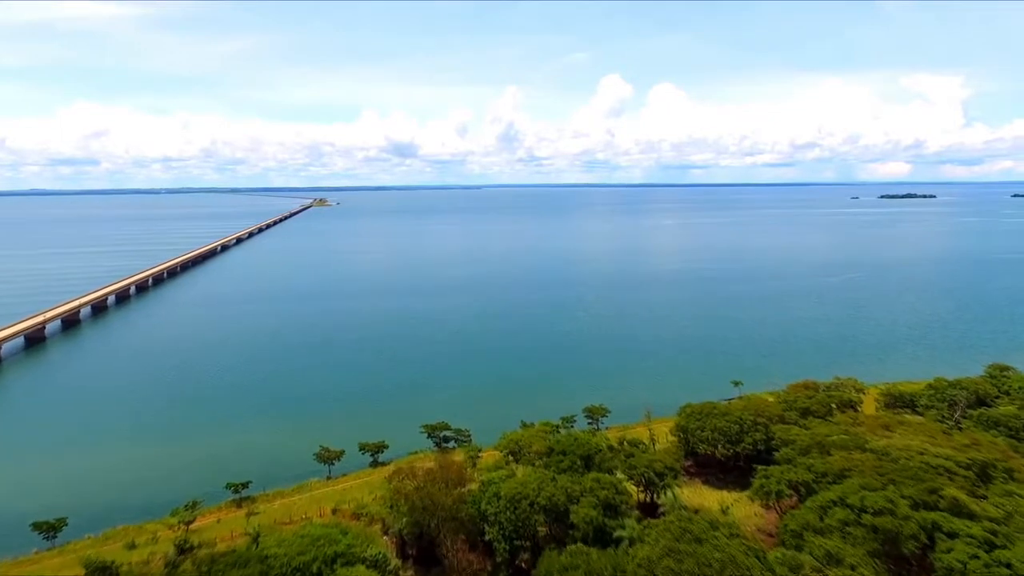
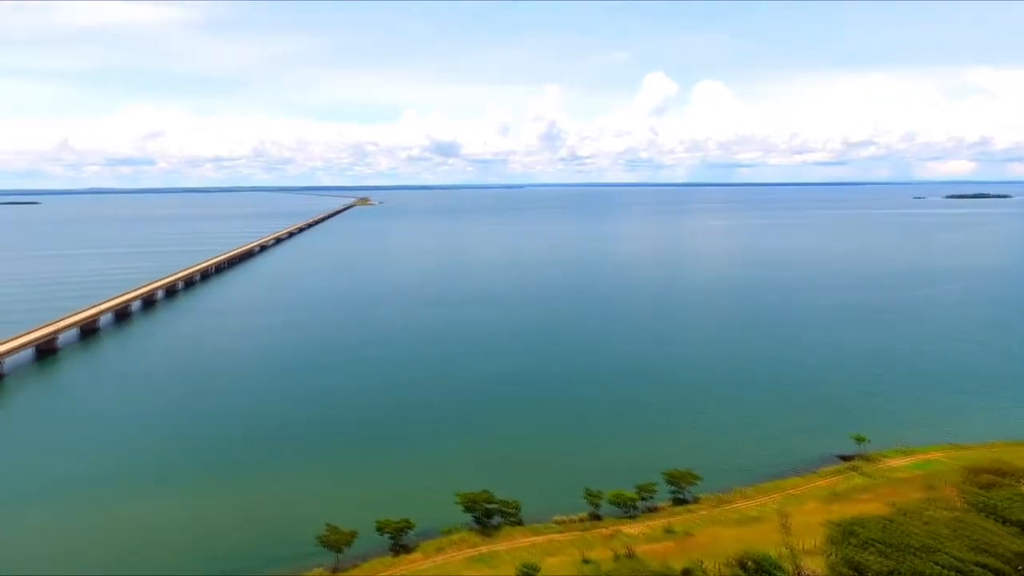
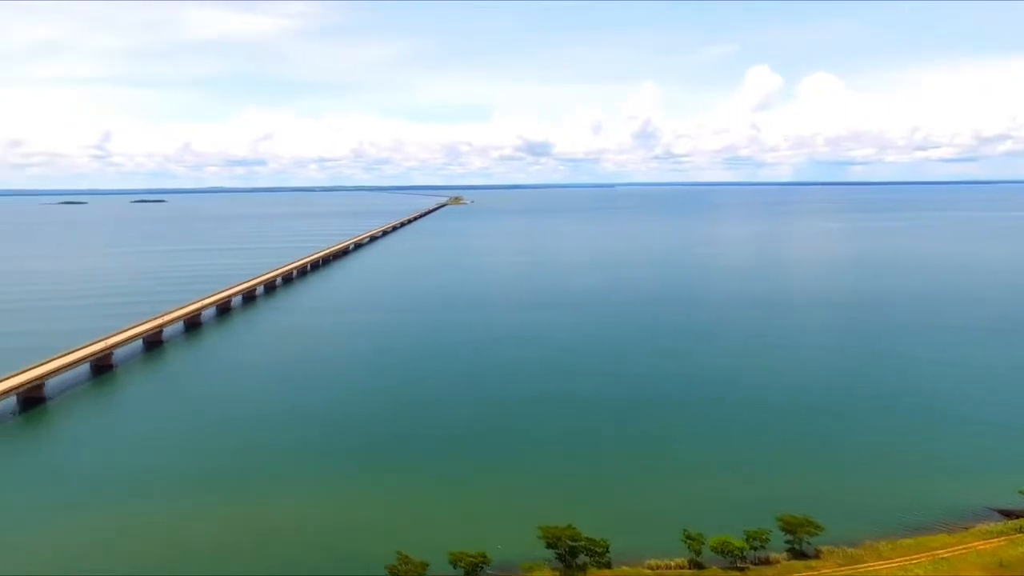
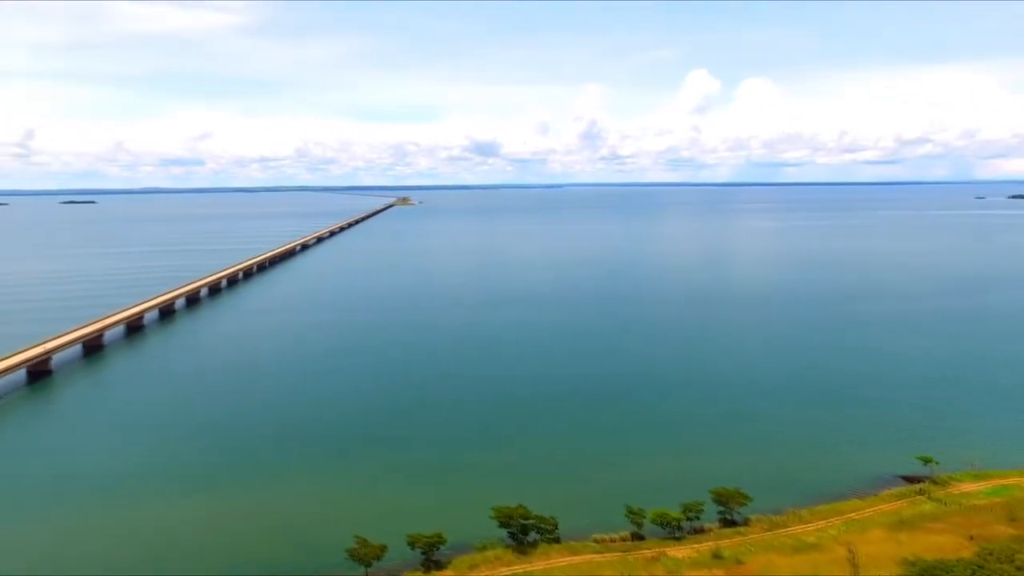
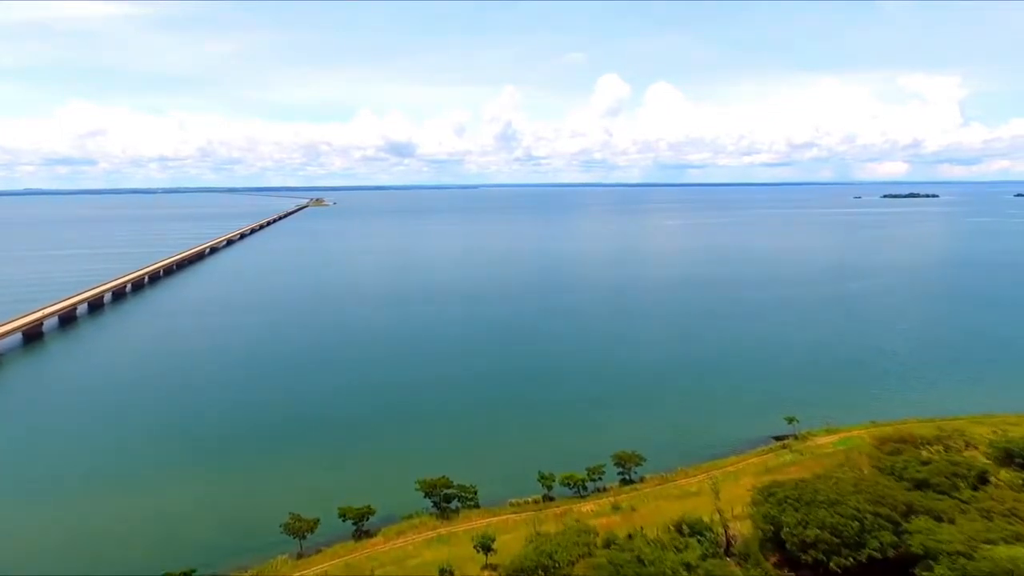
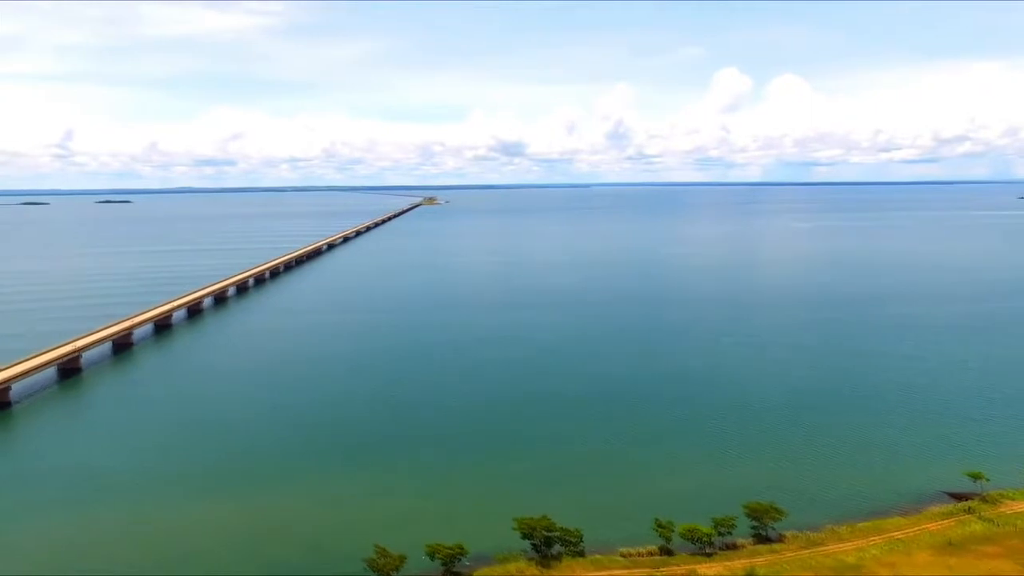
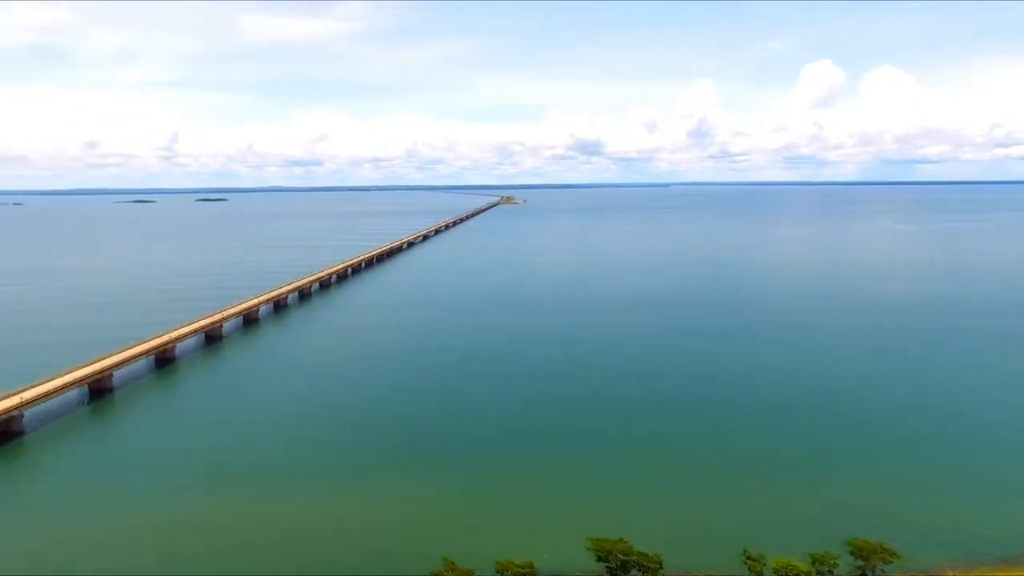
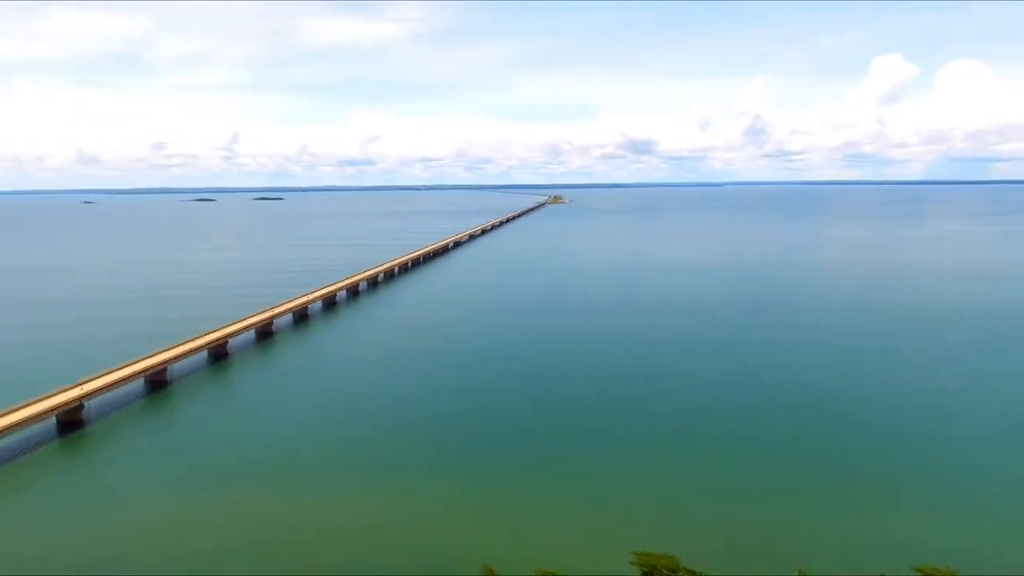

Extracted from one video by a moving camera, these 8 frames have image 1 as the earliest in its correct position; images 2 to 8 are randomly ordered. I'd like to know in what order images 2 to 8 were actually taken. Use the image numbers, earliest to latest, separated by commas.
5, 2, 4, 6, 3, 7, 8
